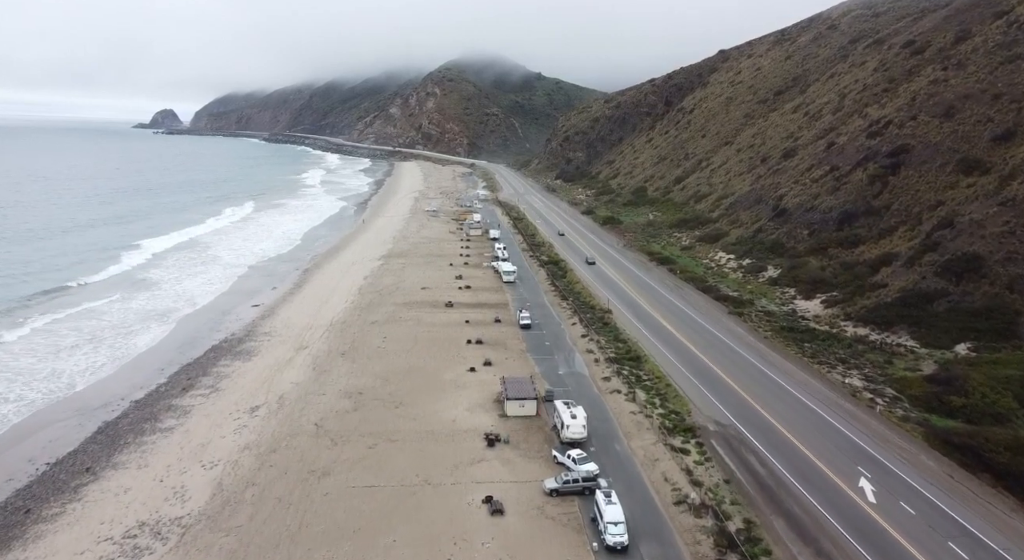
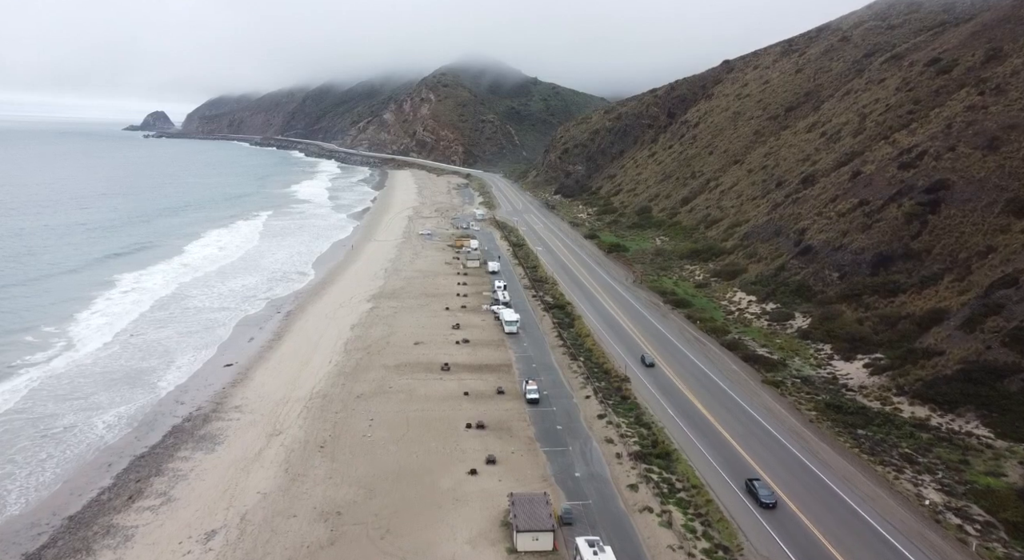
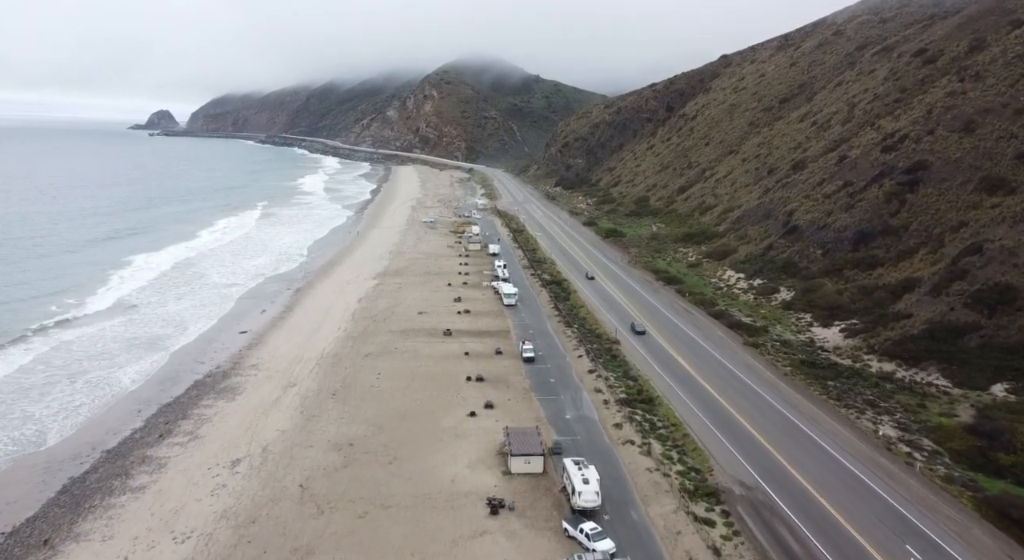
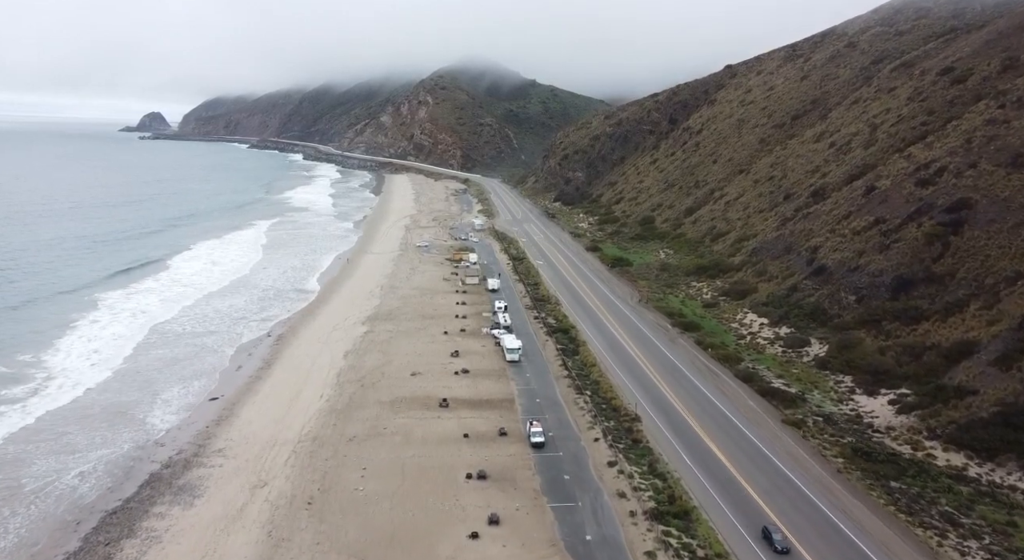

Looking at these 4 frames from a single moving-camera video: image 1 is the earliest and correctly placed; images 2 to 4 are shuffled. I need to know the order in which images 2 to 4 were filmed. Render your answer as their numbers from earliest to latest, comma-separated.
3, 2, 4
